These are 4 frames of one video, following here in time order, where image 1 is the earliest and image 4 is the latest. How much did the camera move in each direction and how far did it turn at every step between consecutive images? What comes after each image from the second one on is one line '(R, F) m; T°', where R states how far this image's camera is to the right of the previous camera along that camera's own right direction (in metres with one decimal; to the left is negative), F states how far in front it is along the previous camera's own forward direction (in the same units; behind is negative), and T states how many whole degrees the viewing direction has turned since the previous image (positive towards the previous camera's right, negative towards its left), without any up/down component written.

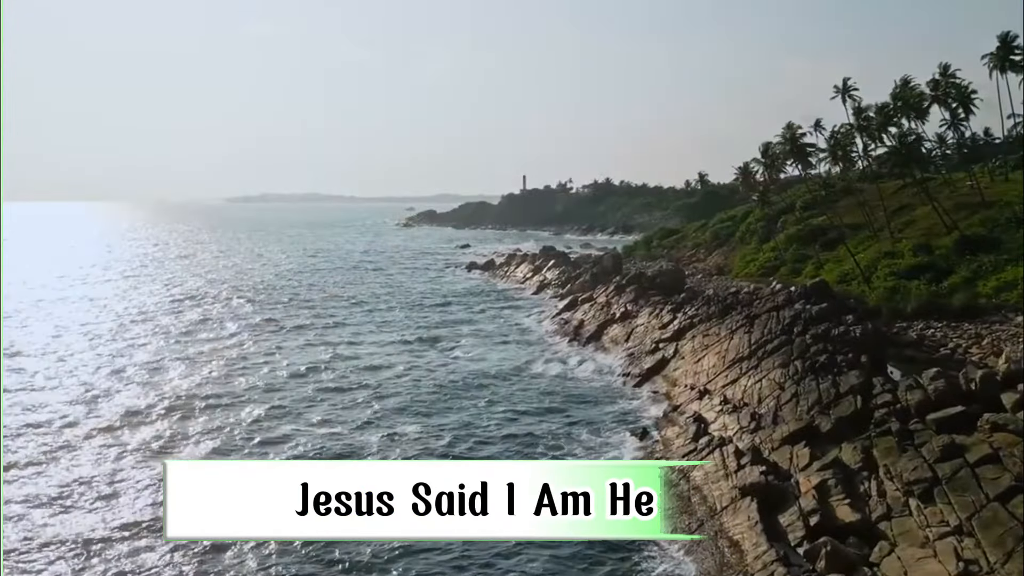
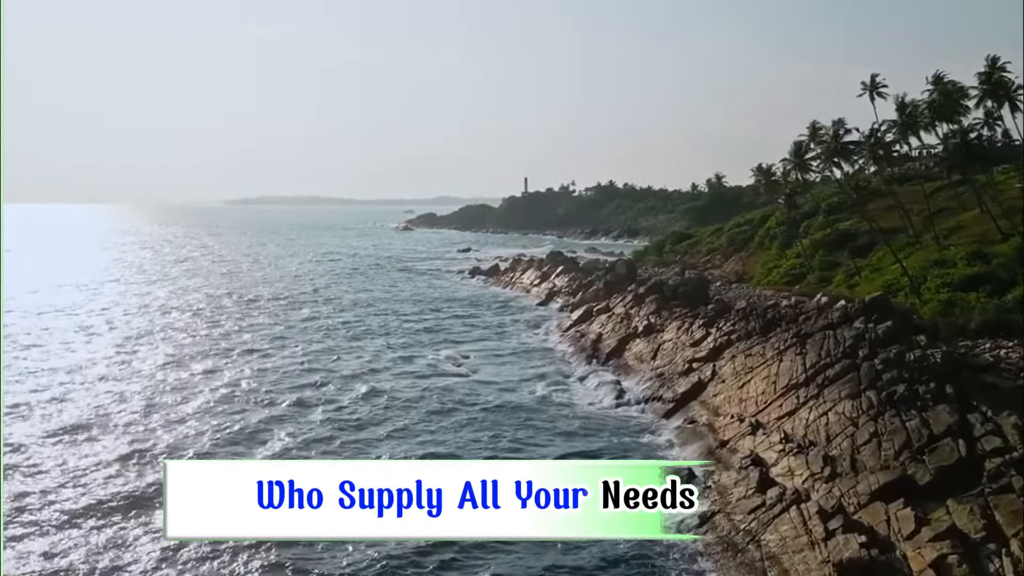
(-0.8, +3.7) m; 0°
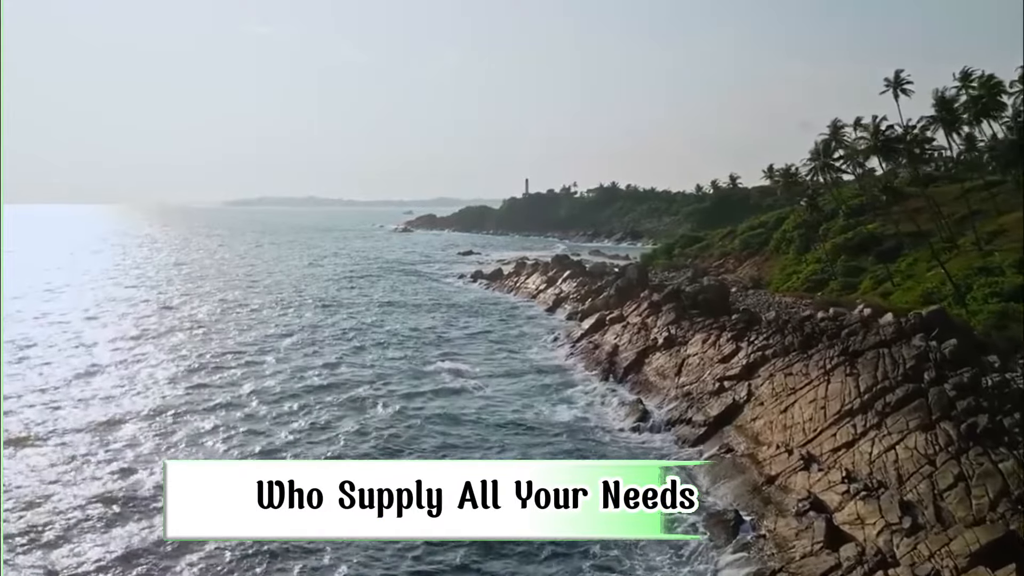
(-0.6, +2.9) m; 0°
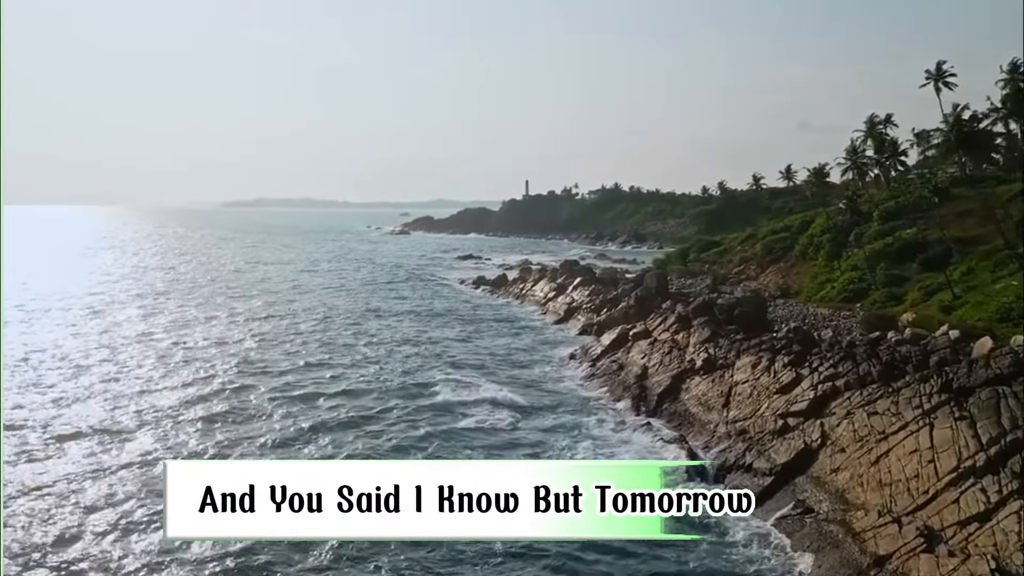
(-0.9, +4.6) m; 0°
